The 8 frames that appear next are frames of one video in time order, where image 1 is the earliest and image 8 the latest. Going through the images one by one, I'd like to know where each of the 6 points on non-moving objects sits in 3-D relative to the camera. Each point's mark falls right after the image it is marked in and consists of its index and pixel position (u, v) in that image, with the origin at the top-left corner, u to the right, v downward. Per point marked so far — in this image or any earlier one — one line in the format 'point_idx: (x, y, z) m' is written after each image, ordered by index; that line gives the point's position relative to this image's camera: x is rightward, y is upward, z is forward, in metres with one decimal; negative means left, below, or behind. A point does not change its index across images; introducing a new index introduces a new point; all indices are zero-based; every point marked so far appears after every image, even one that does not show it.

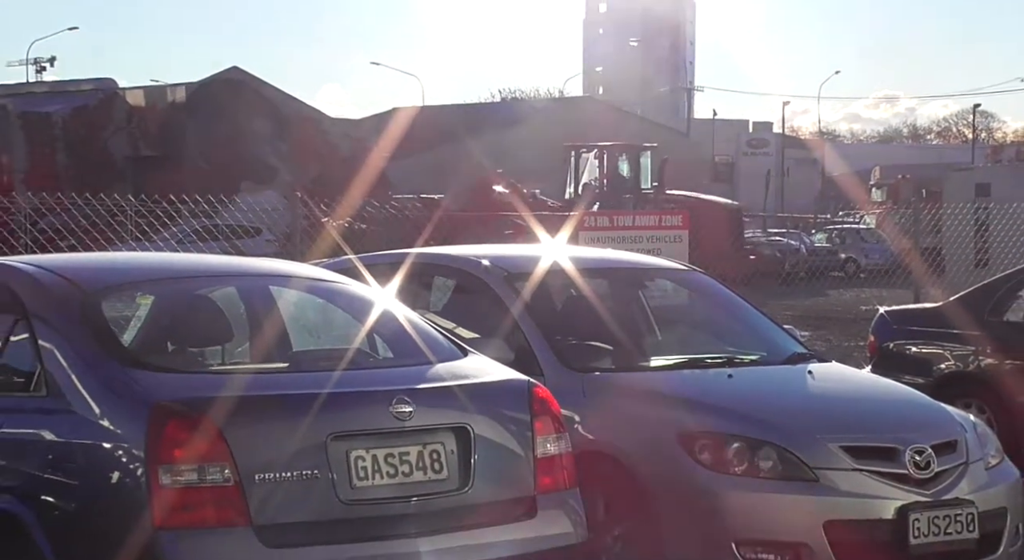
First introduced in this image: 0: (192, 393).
0: (-1.0, -0.4, +3.6) m
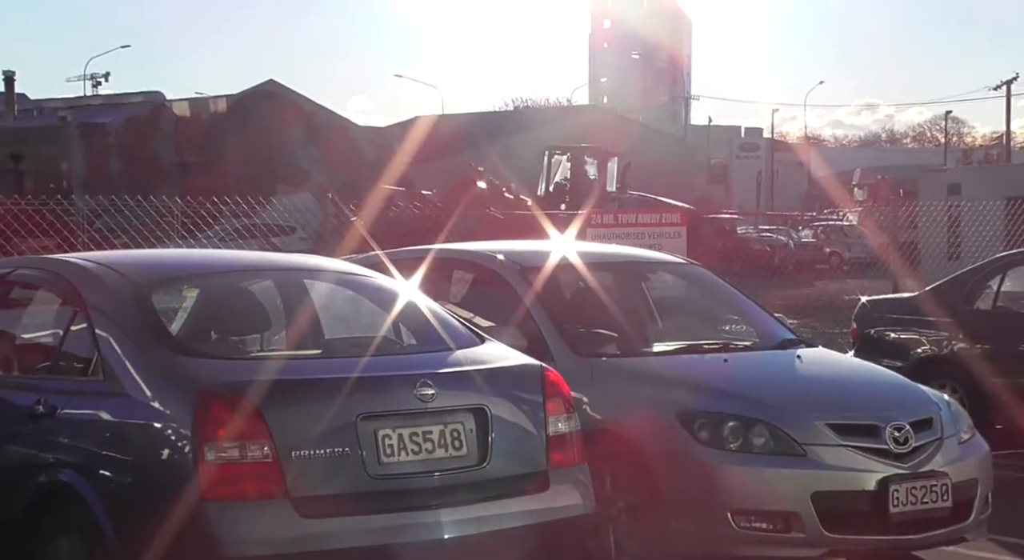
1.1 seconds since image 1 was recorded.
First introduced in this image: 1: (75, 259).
0: (-1.0, -0.3, +4.0) m
1: (-1.8, +0.1, +4.8) m
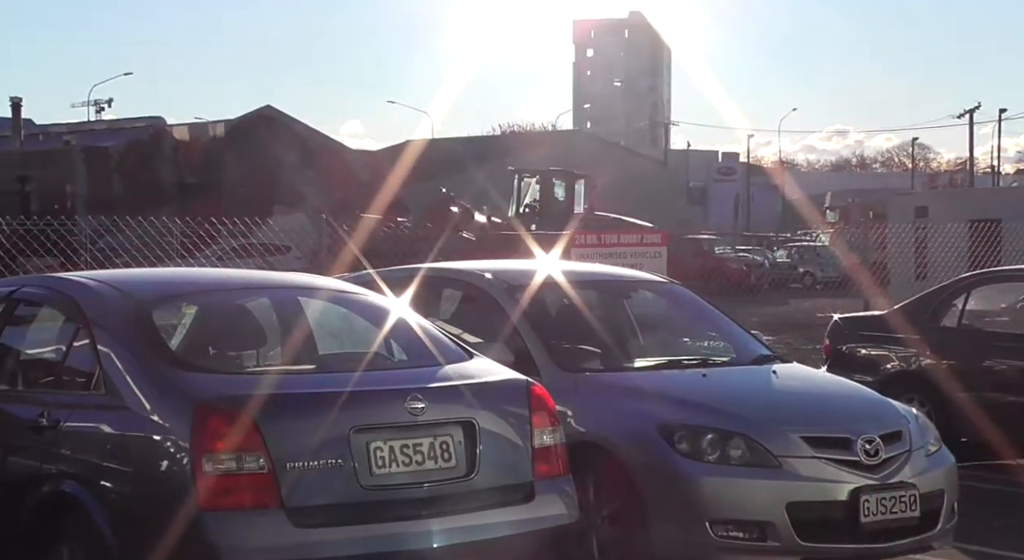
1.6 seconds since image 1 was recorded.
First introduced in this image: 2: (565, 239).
0: (-1.0, -0.4, +4.2) m
1: (-1.9, 0.0, +5.0) m
2: (+0.5, +0.4, +12.0) m
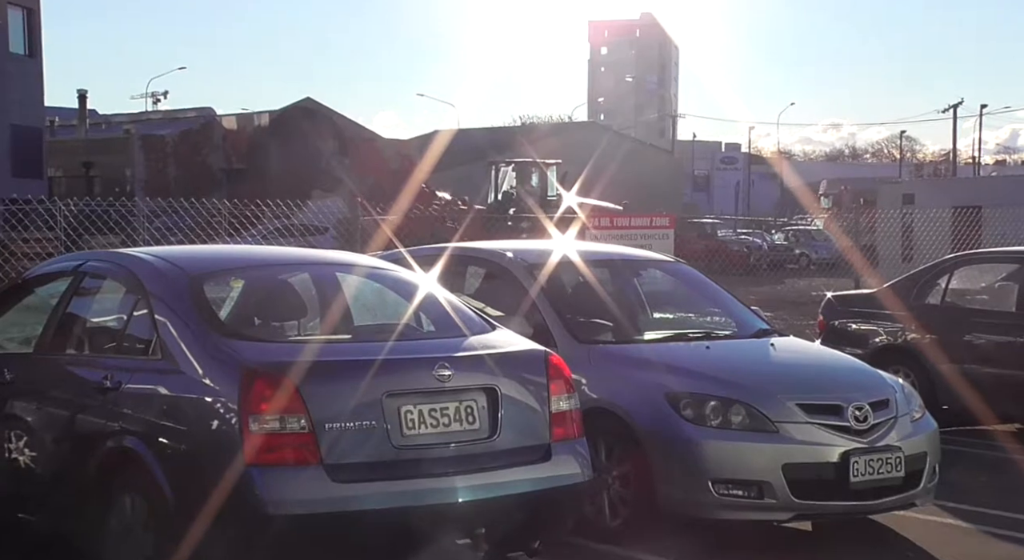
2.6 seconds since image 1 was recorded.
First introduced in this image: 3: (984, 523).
0: (-1.0, -0.3, +4.6) m
1: (-1.8, +0.1, +5.4) m
2: (+0.7, +0.6, +12.4) m
3: (+2.4, -1.2, +5.9) m
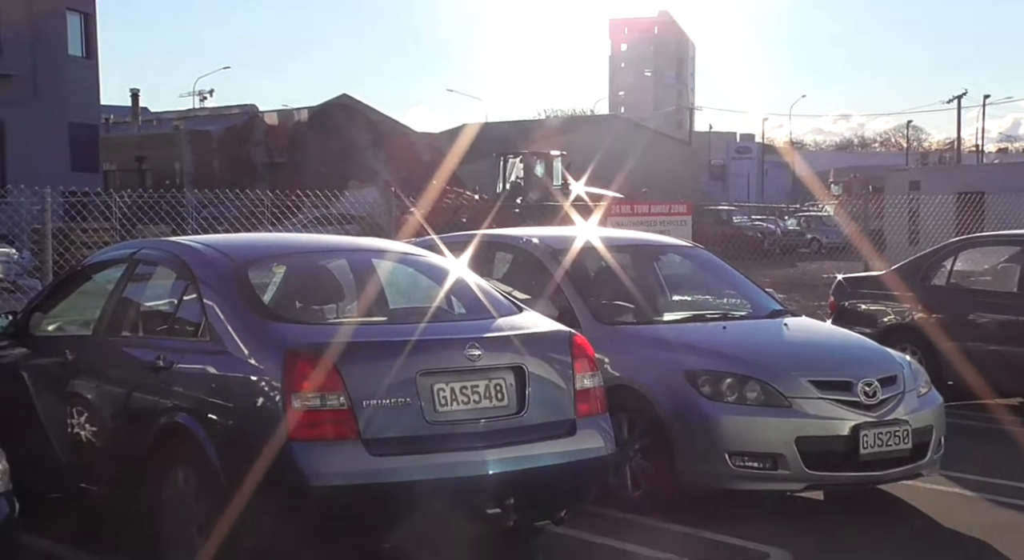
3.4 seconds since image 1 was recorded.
0: (-0.8, -0.3, +5.0) m
1: (-1.6, +0.2, +5.8) m
2: (+1.0, +0.8, +12.7) m
3: (+2.5, -1.1, +6.1) m
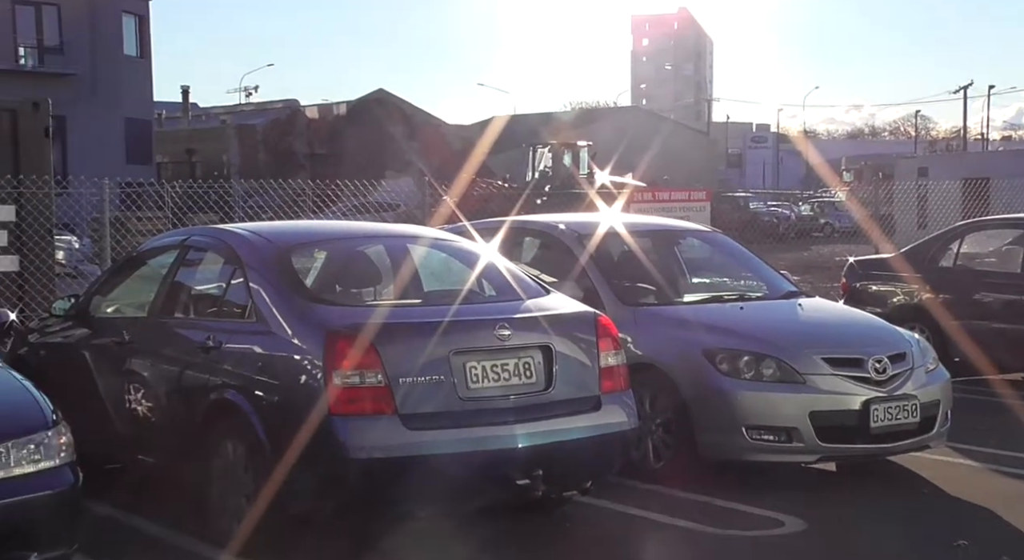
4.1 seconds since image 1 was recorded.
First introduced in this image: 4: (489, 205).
0: (-0.7, -0.2, +5.3) m
1: (-1.5, +0.3, +6.1) m
2: (+1.3, +1.0, +13.0) m
3: (+2.7, -1.0, +6.4) m
4: (-0.4, +1.3, +19.1) m
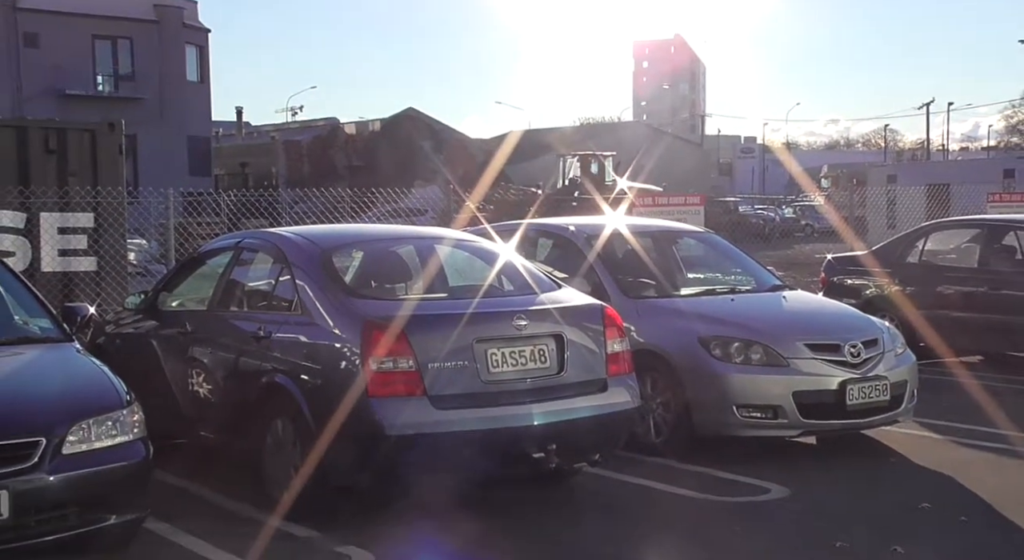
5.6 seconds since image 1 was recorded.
0: (-0.6, -0.2, +6.0) m
1: (-1.4, +0.3, +6.9) m
2: (+1.5, +1.0, +13.7) m
3: (+2.8, -1.0, +7.1) m
4: (-0.1, +1.3, +19.9) m
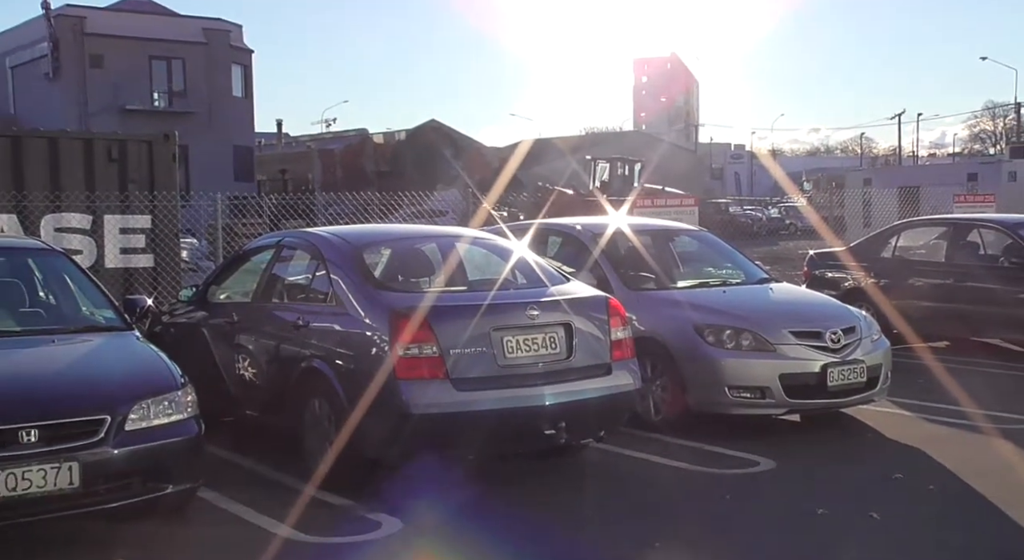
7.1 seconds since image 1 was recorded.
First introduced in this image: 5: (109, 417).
0: (-0.5, -0.1, +6.8) m
1: (-1.3, +0.3, +7.6) m
2: (+1.6, +1.1, +14.4) m
3: (+2.9, -0.9, +7.8) m
4: (+0.1, +1.4, +20.6) m
5: (-2.1, -0.7, +6.1) m
